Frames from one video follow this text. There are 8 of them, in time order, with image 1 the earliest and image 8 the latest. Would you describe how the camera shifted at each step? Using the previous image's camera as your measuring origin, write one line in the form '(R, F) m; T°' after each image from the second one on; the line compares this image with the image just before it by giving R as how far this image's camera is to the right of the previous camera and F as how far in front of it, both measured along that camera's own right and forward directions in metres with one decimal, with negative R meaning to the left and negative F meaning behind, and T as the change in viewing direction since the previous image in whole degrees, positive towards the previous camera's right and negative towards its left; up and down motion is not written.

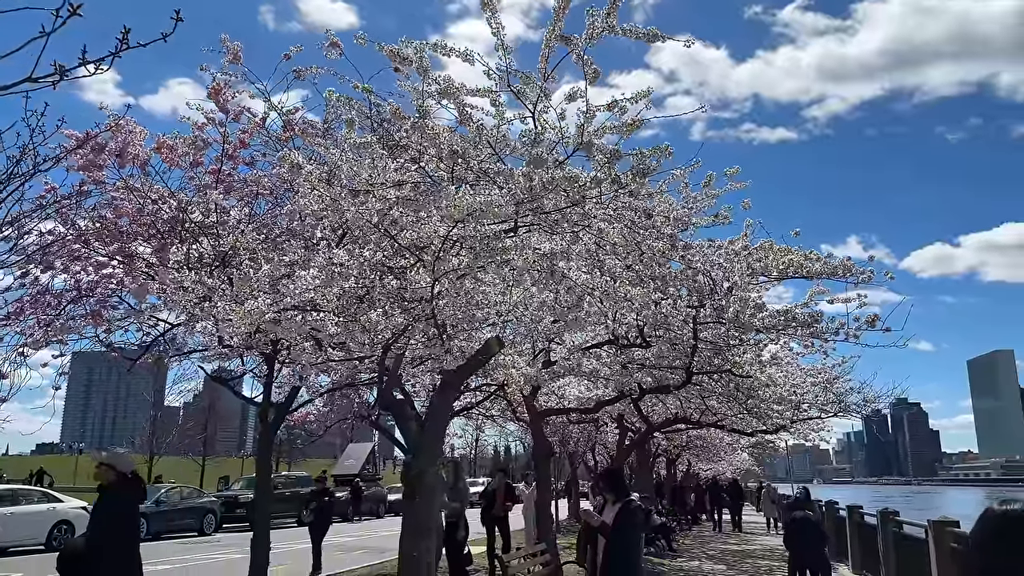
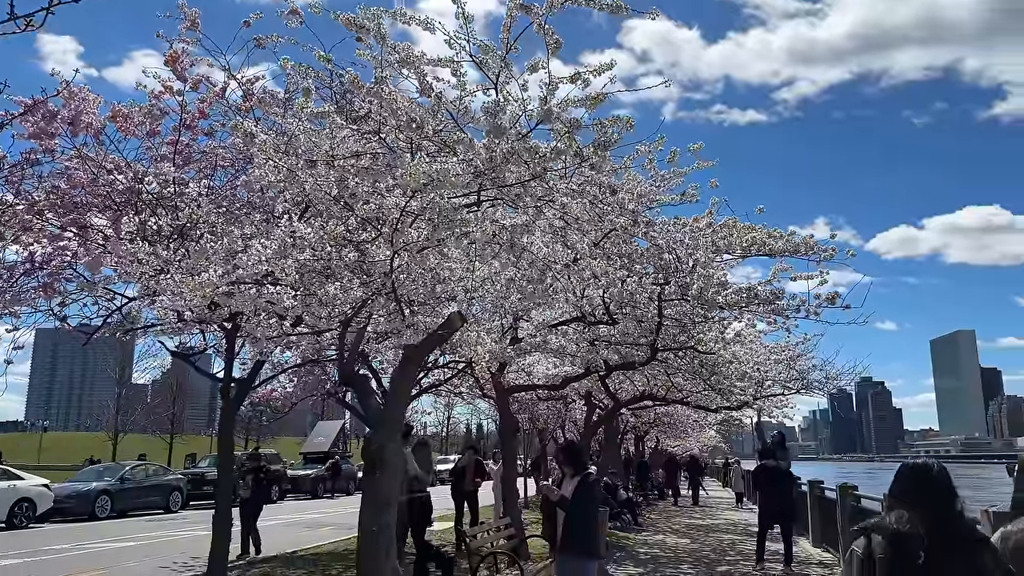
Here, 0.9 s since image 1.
(+0.1, 0.0) m; +2°
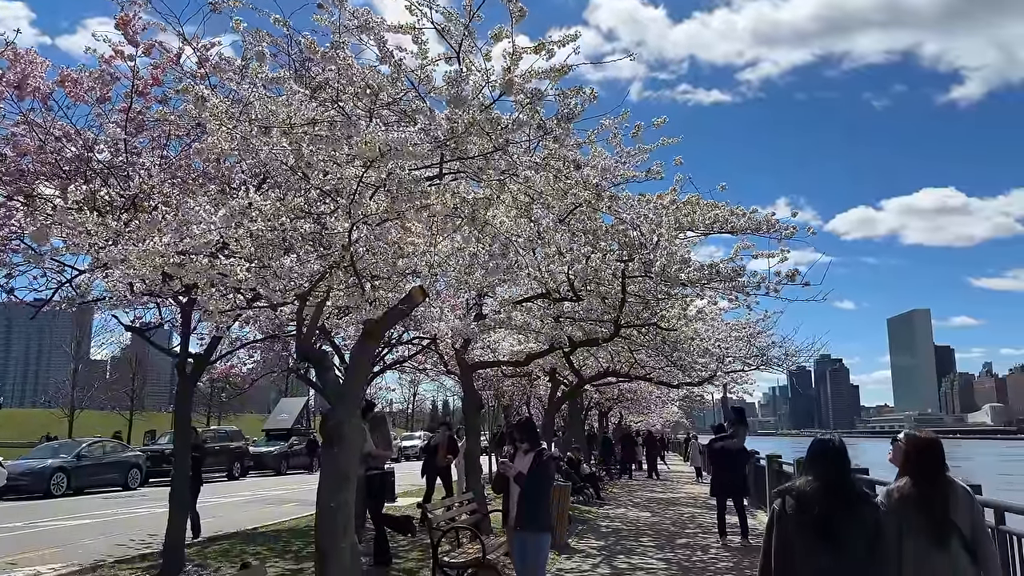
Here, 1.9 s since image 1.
(0.0, +0.1) m; +3°
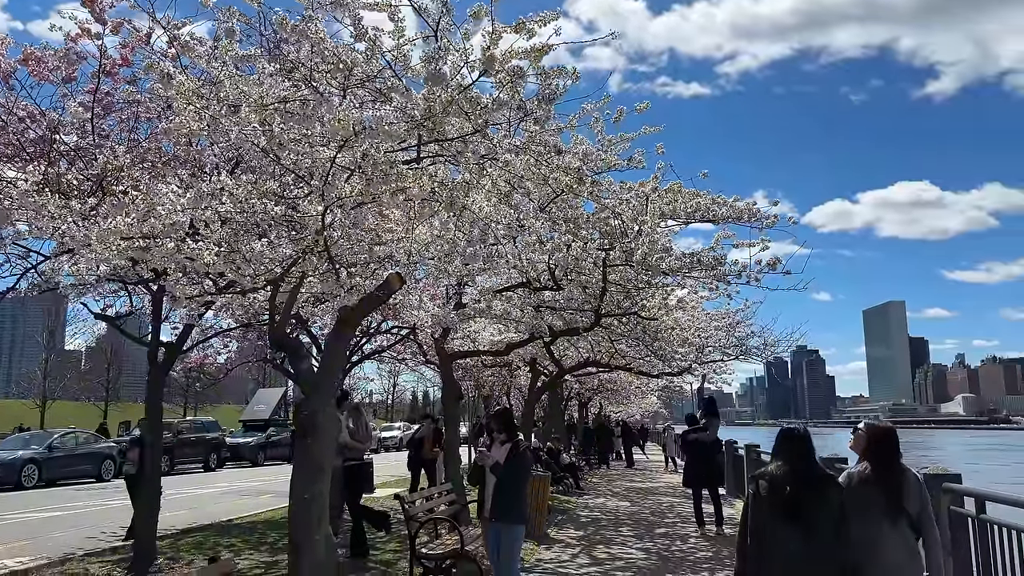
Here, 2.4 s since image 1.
(0.0, +0.1) m; +1°
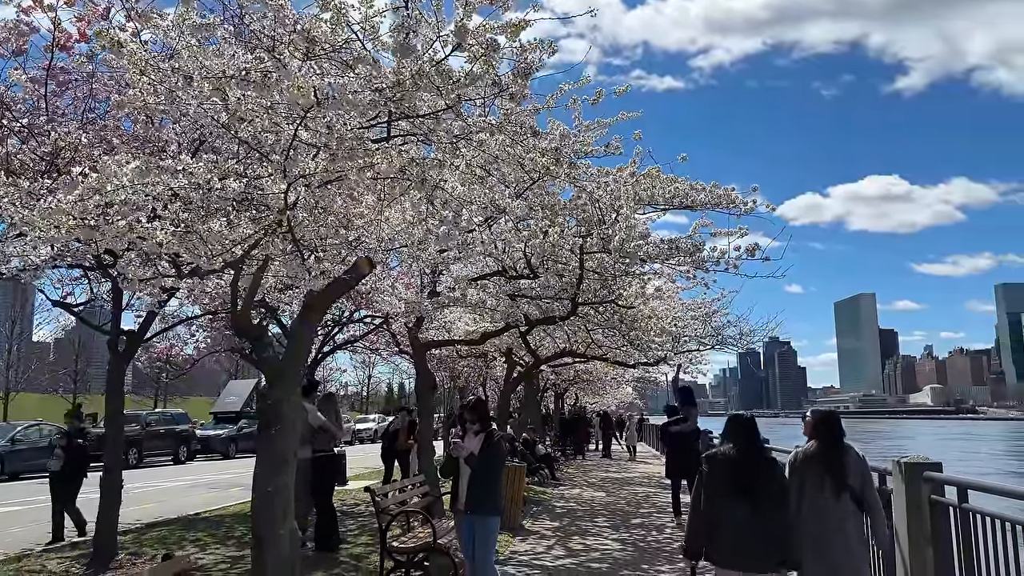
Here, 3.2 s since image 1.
(0.0, +0.2) m; +2°
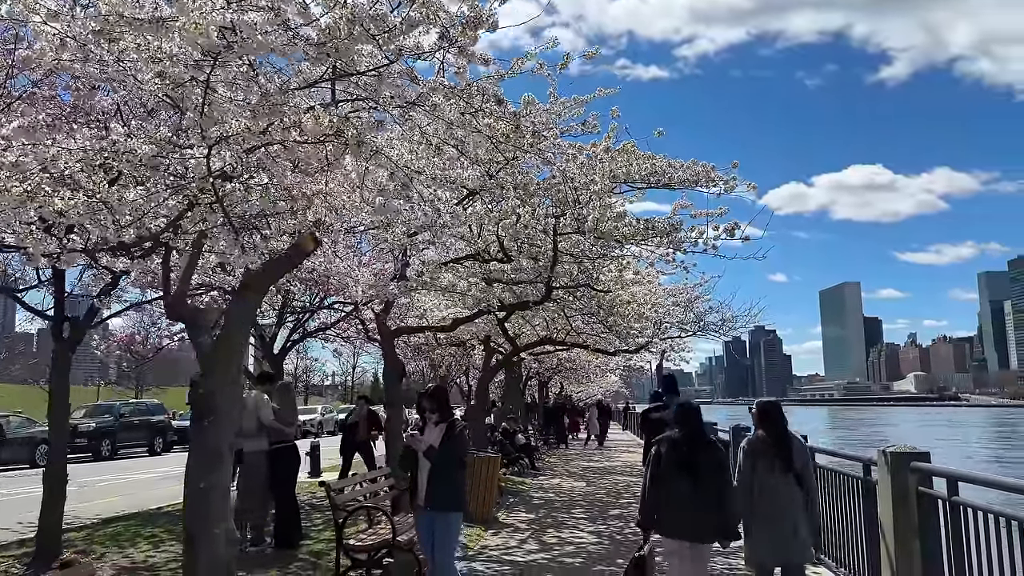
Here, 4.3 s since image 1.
(+0.2, +0.5) m; +1°
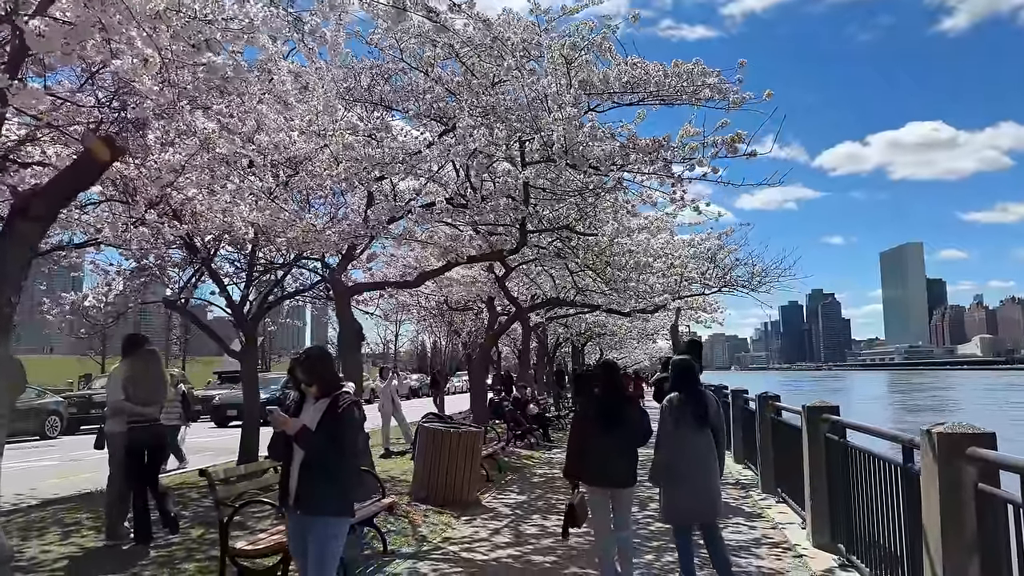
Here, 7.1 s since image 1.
(+1.0, +1.8) m; -4°
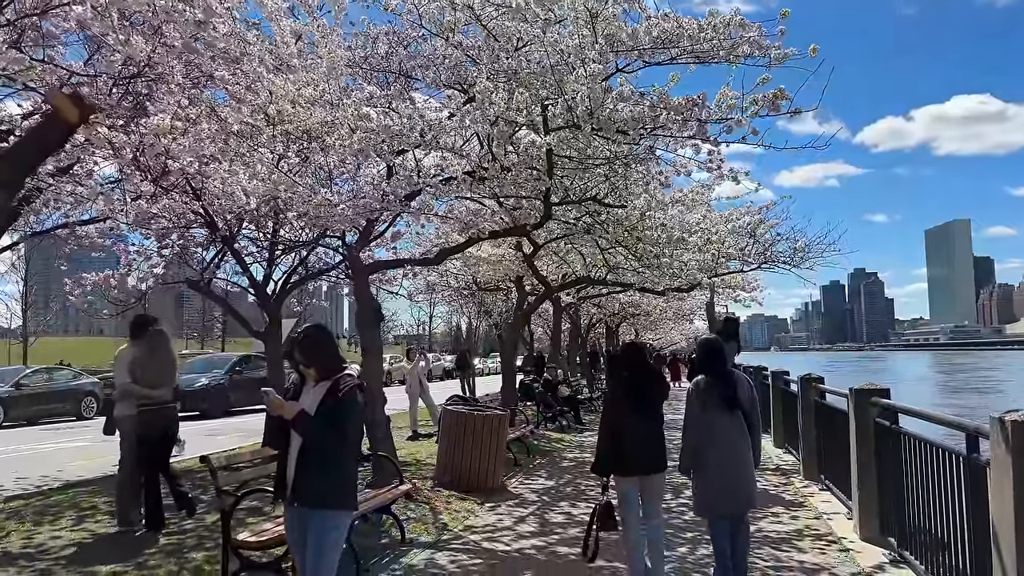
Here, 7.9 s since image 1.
(+0.1, +0.5) m; -3°
